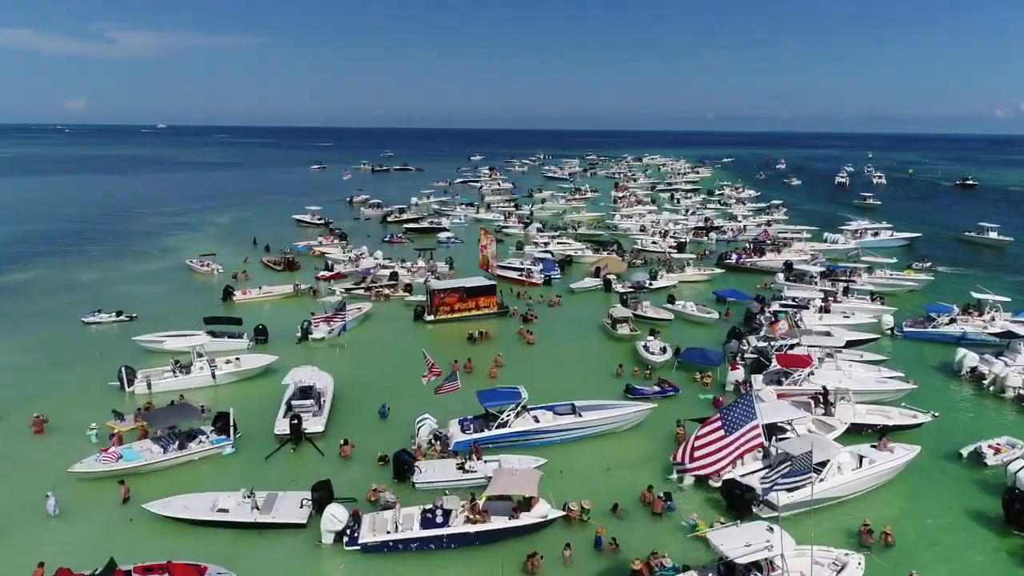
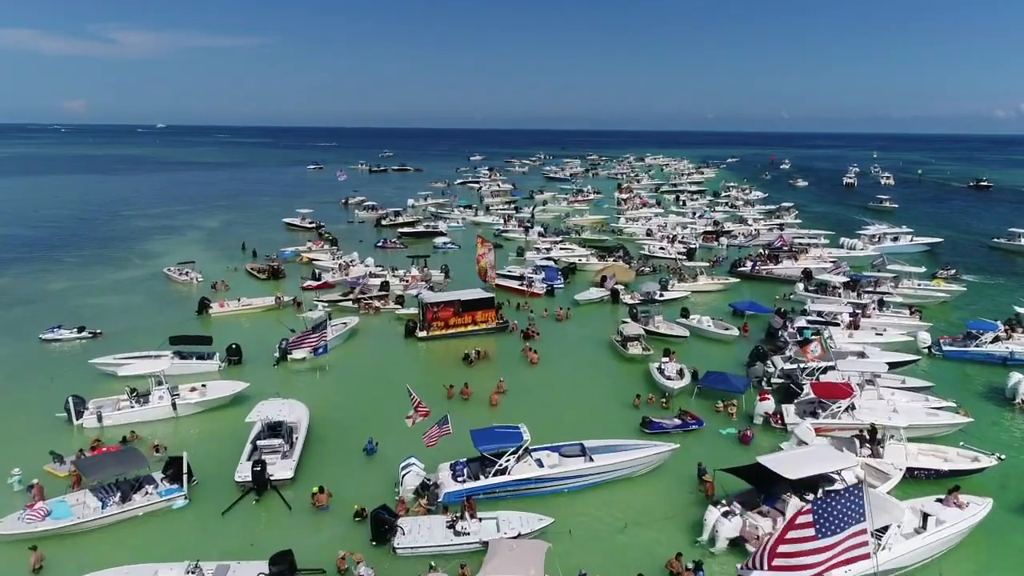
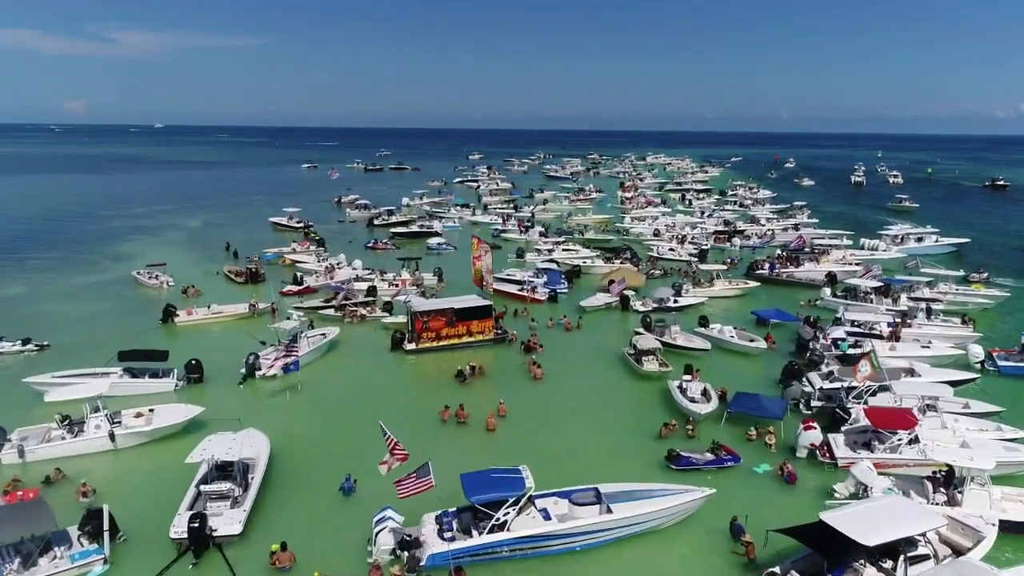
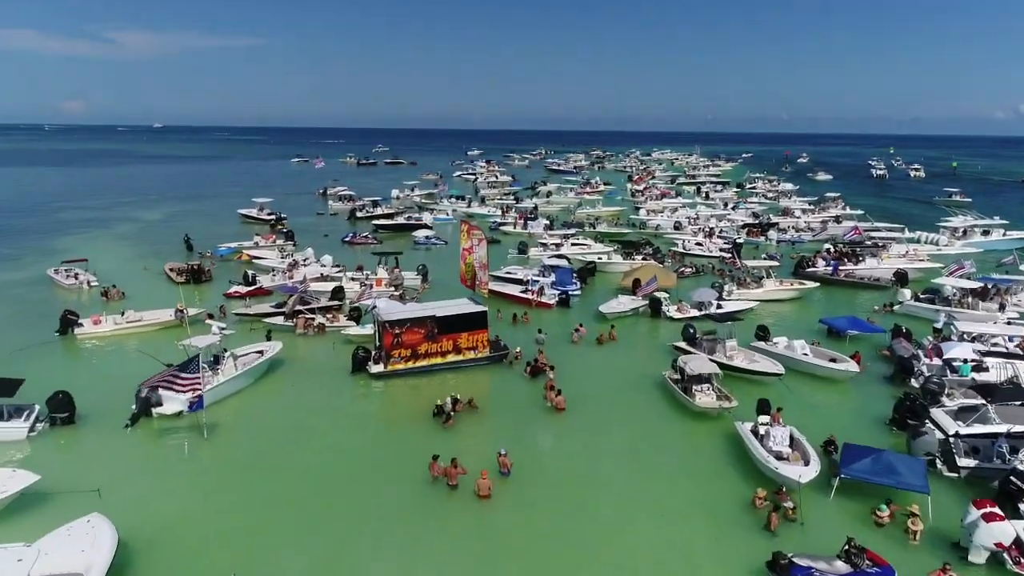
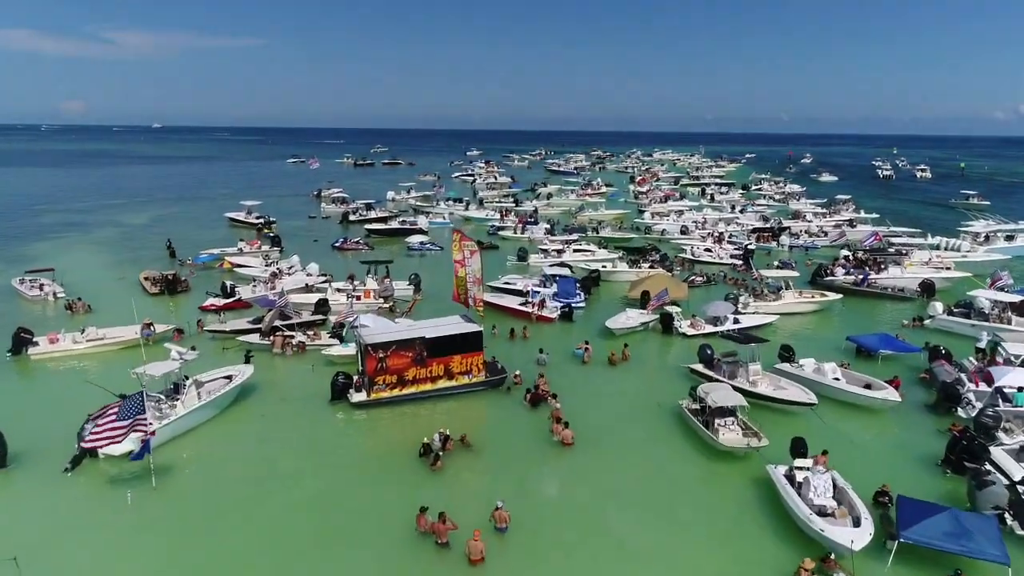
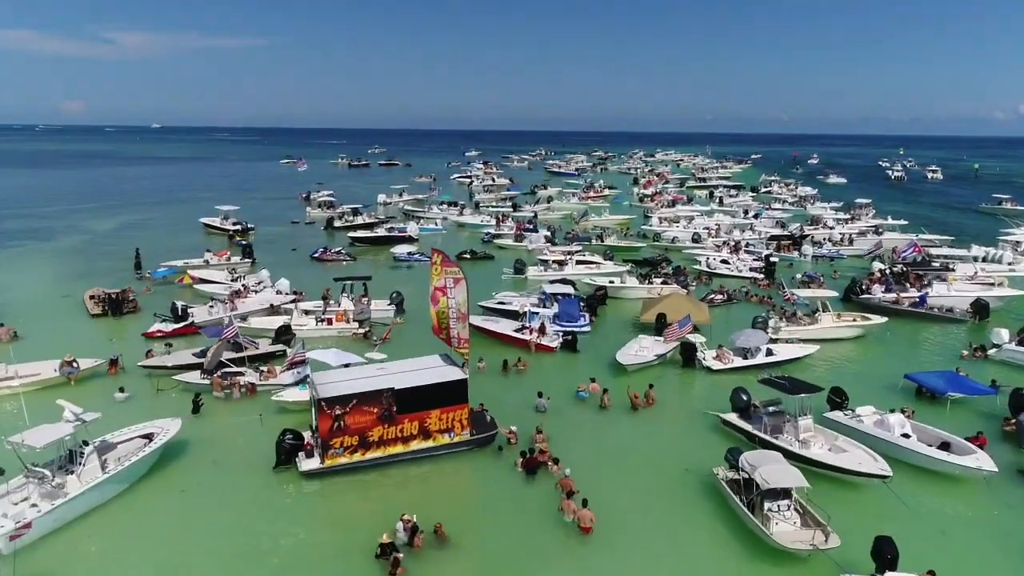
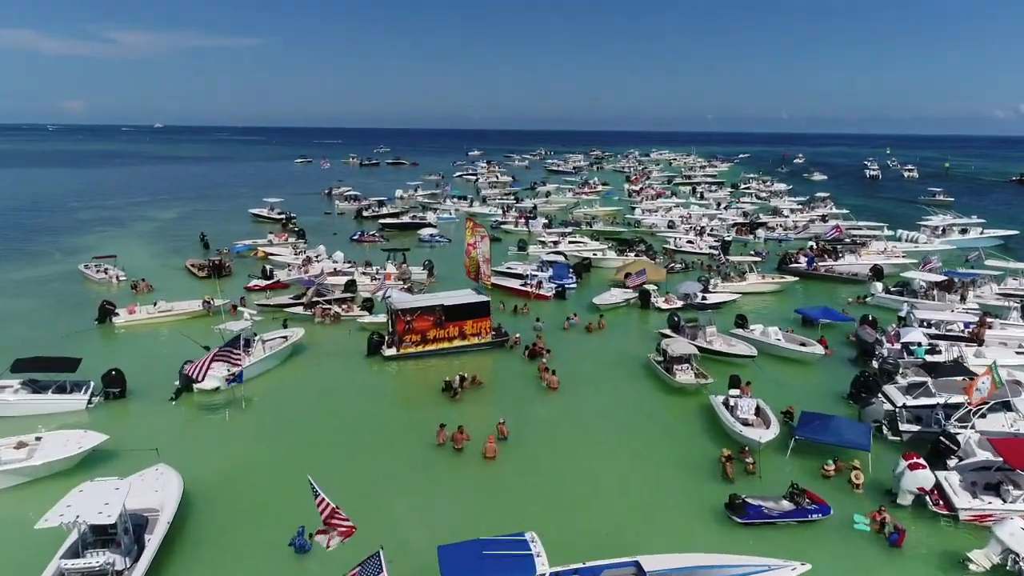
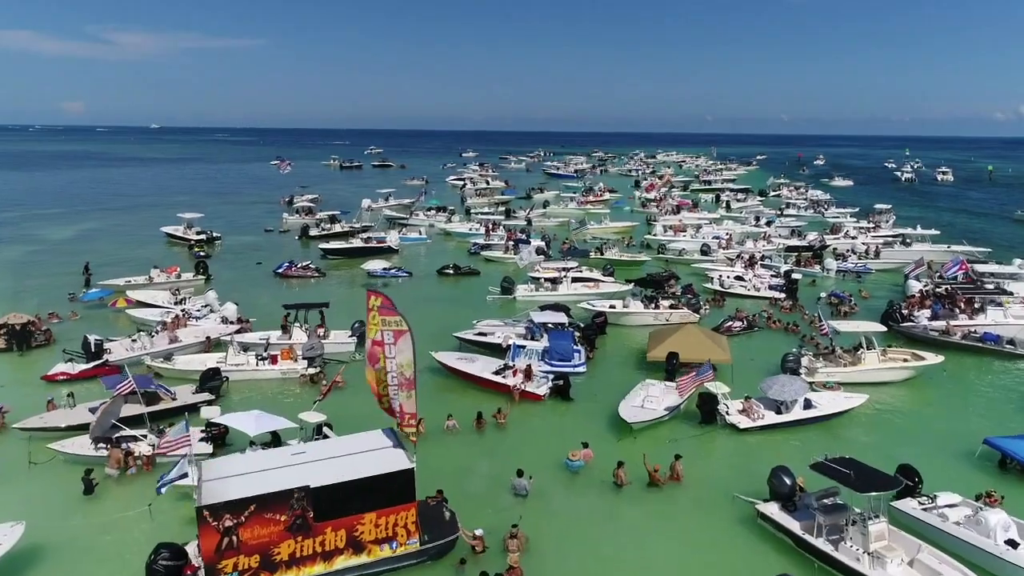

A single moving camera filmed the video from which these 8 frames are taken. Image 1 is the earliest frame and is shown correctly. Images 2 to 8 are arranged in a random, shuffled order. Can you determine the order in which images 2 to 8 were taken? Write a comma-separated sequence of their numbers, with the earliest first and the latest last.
2, 3, 7, 4, 5, 6, 8
